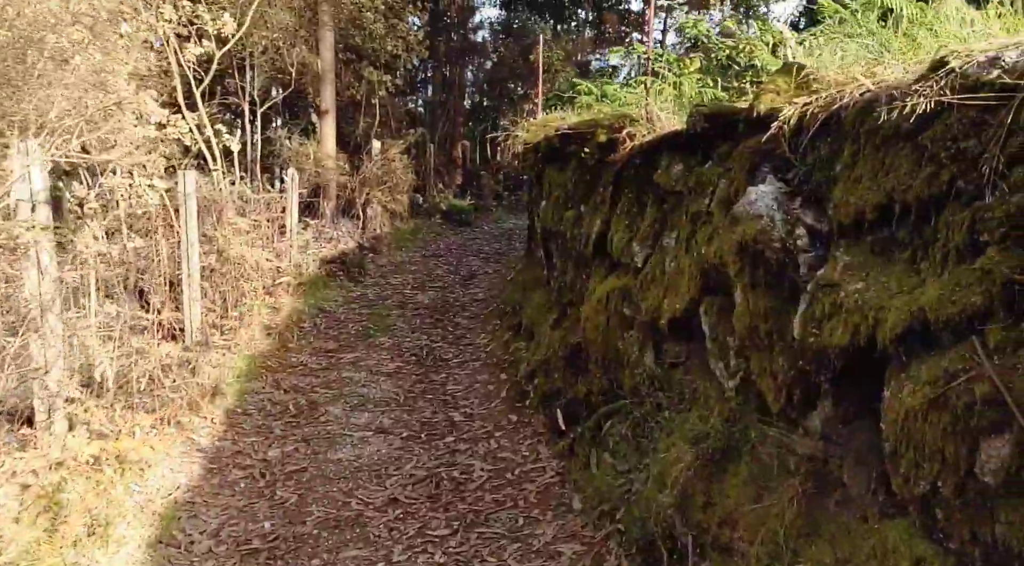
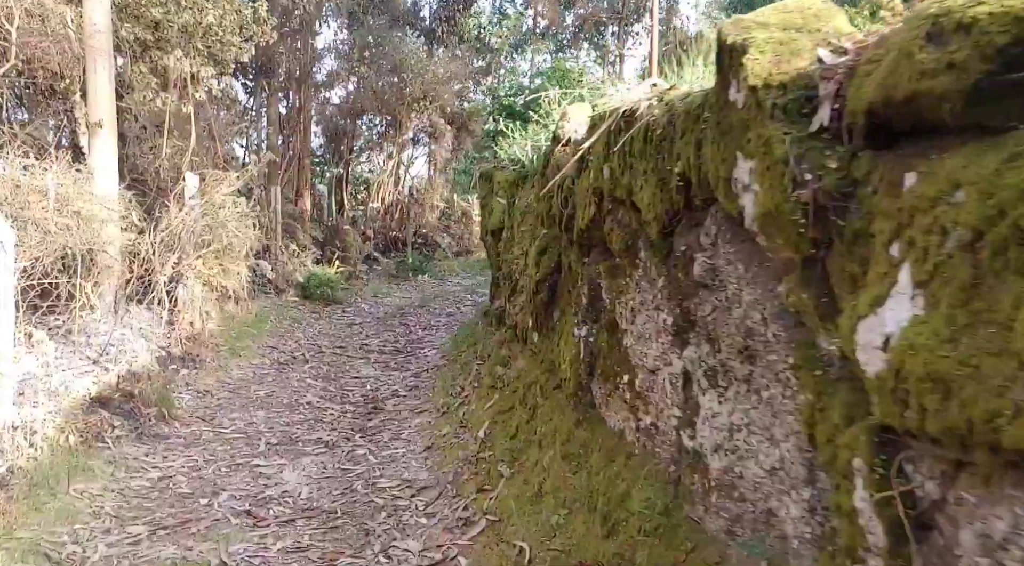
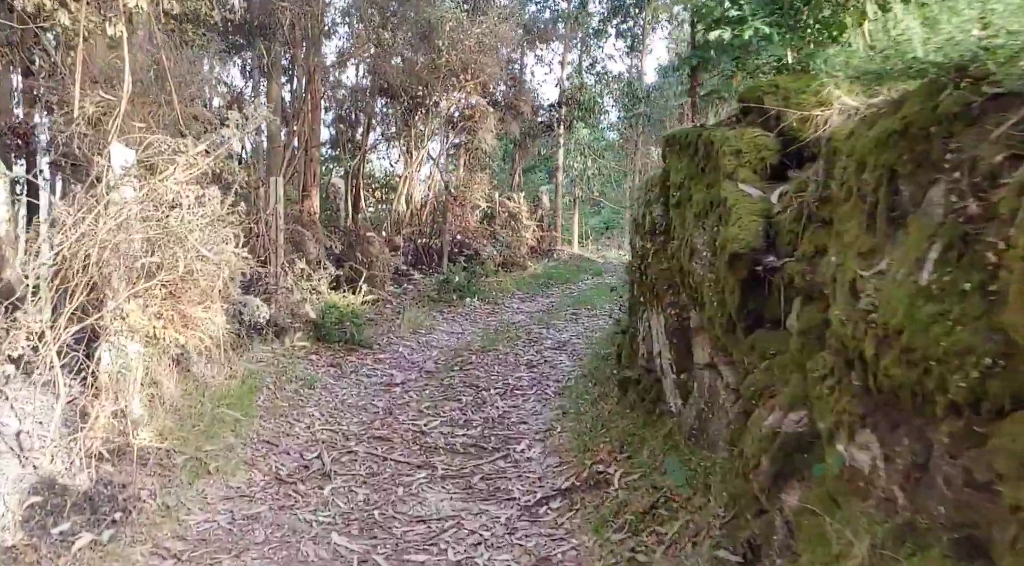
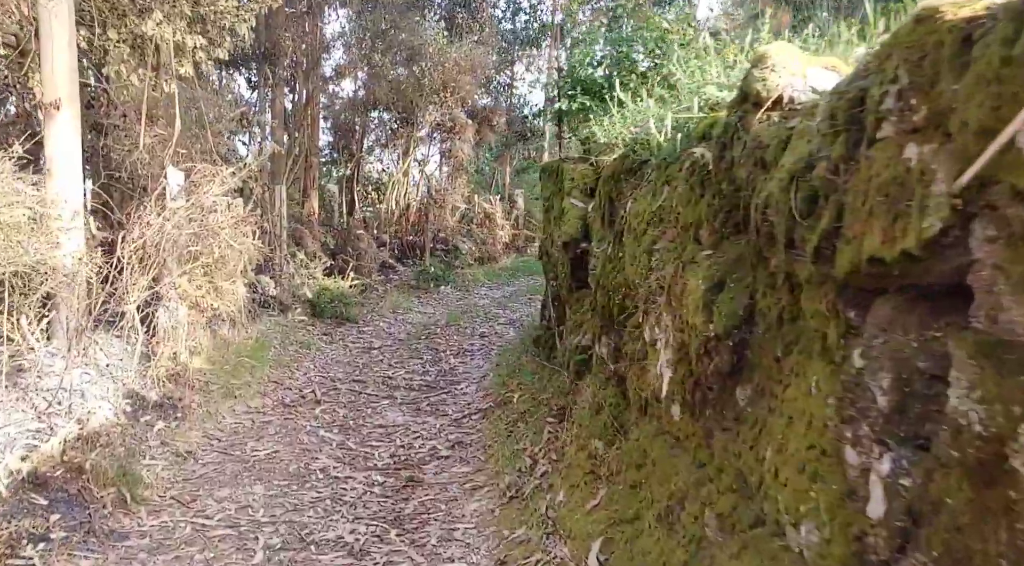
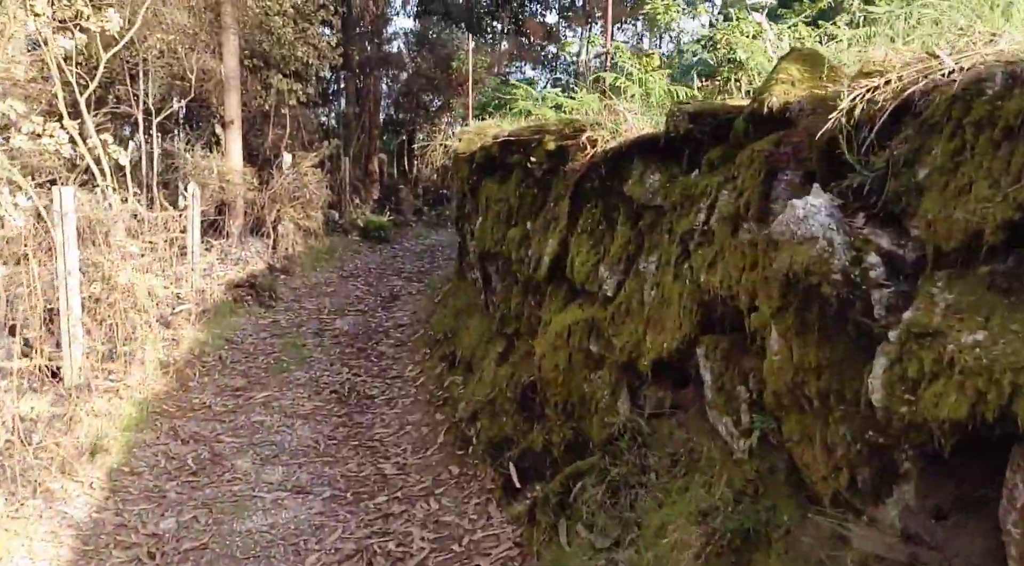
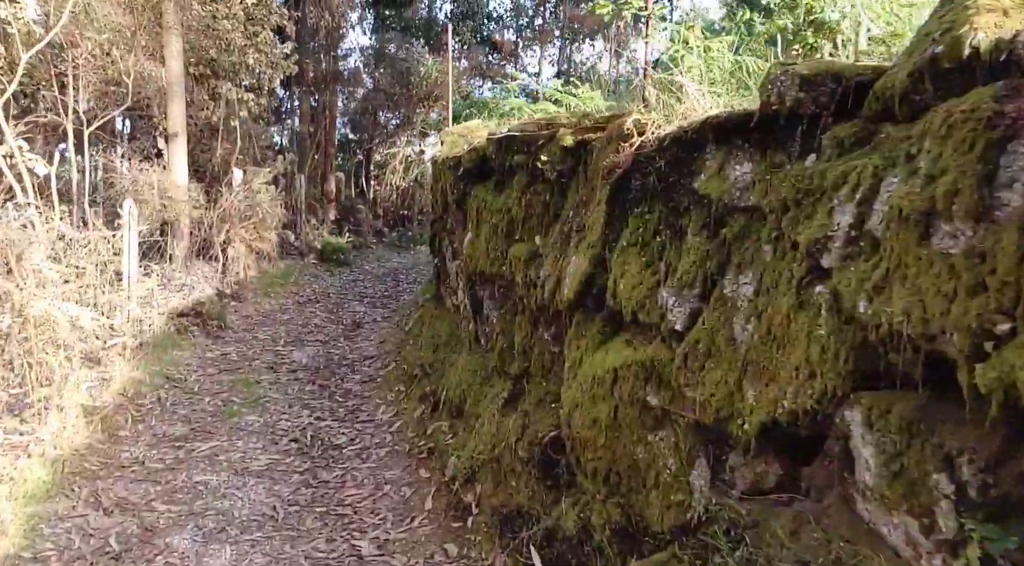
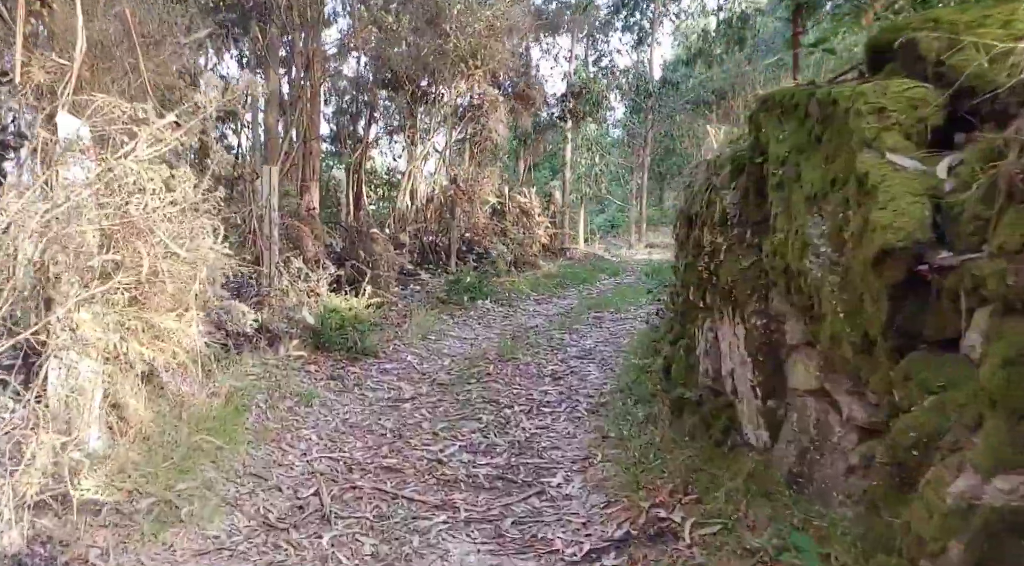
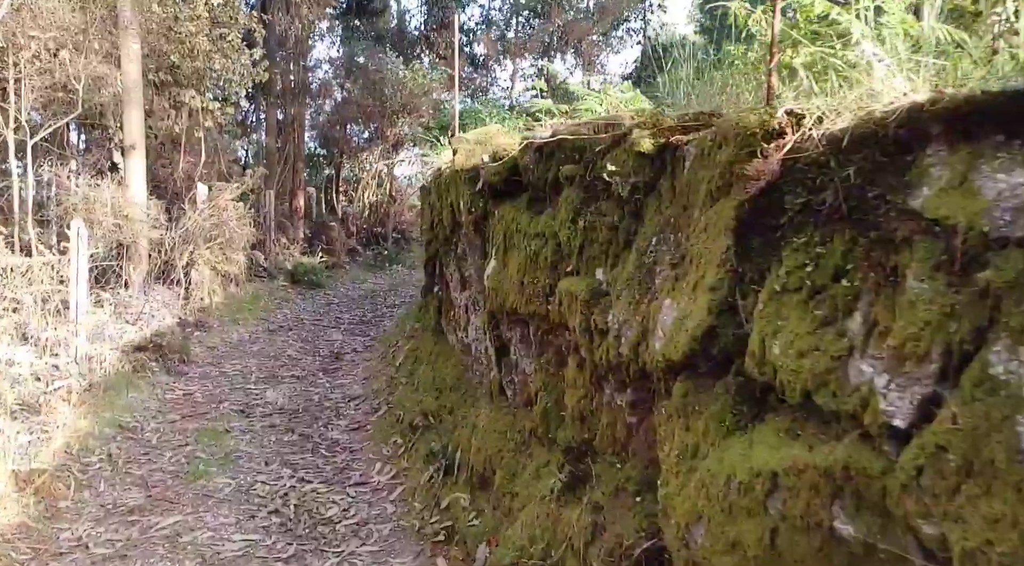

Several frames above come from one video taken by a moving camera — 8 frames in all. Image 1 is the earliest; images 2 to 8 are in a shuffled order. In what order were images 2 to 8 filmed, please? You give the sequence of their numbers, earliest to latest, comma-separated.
5, 6, 8, 2, 4, 3, 7
